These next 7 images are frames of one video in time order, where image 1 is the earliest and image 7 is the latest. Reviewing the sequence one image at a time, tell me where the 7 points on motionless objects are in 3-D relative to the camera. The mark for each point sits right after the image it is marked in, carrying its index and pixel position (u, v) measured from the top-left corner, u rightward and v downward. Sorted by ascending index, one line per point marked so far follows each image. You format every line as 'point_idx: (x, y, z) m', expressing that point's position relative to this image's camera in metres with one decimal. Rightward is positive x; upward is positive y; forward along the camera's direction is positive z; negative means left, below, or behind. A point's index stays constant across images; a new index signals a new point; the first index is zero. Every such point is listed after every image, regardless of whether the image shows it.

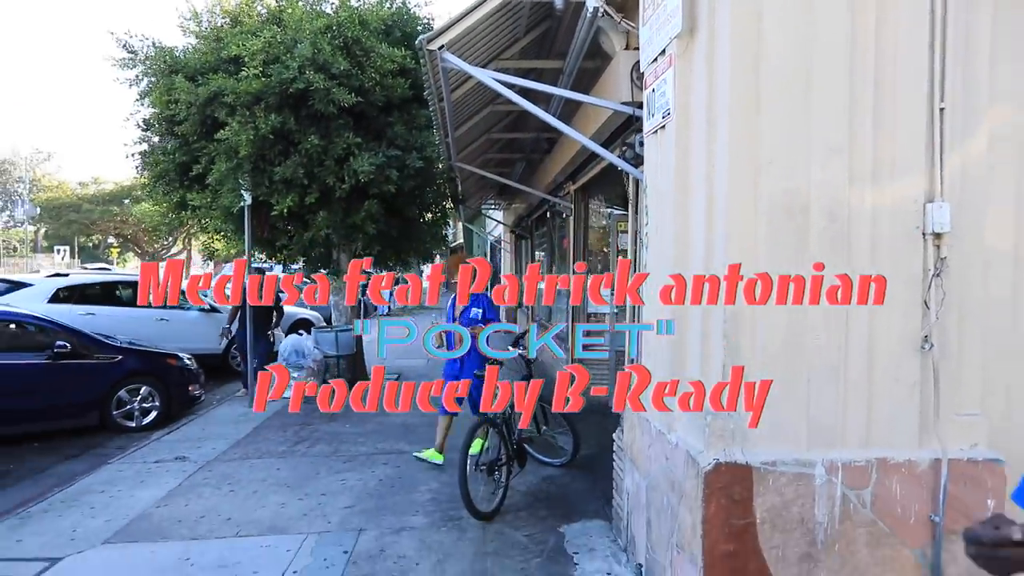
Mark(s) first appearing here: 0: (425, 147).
0: (-1.0, +1.6, +9.4) m
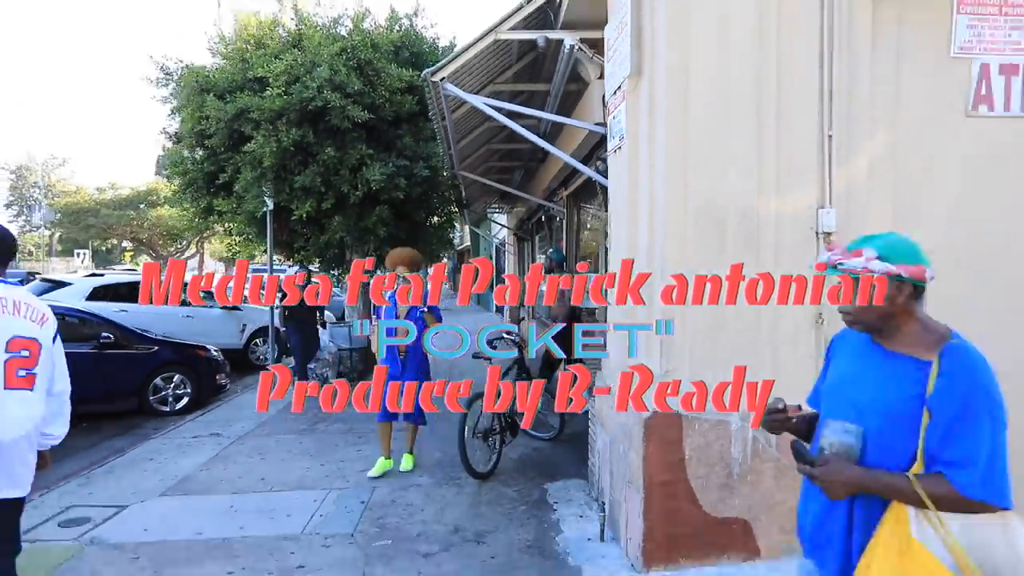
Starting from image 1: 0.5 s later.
0: (-1.0, +1.6, +10.2) m
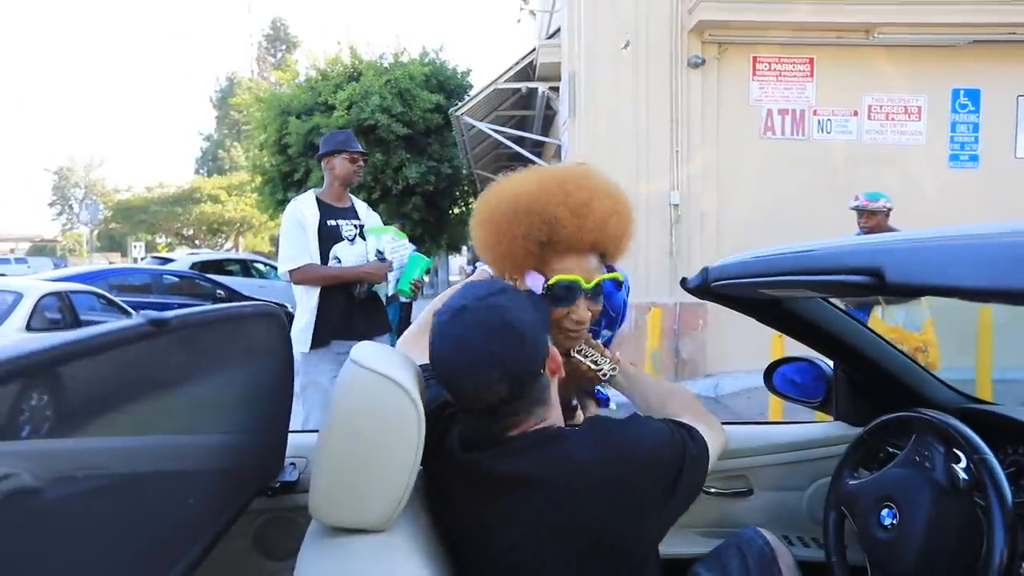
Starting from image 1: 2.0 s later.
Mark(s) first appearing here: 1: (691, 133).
0: (-0.9, +2.1, +13.4) m
1: (+1.5, +1.3, +6.9) m
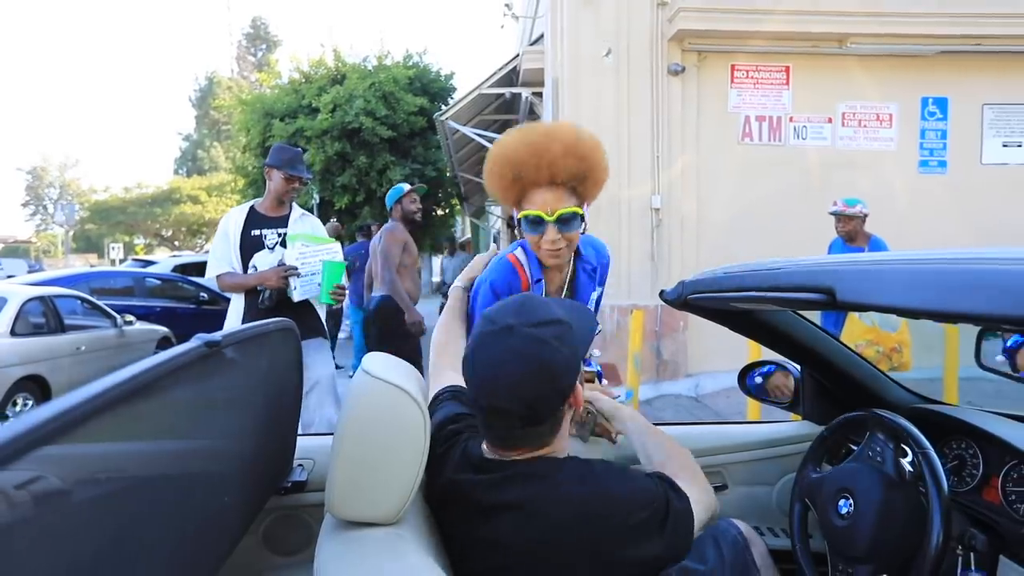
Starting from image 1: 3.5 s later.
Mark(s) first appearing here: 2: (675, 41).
0: (-1.2, +2.0, +13.5) m
1: (+1.3, +1.3, +7.1) m
2: (+1.4, +2.1, +7.0) m
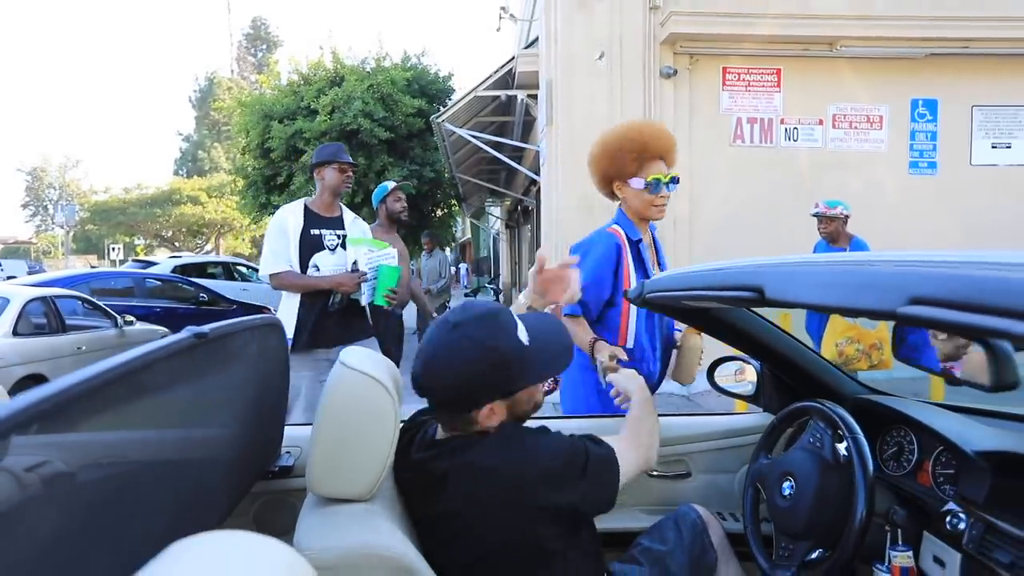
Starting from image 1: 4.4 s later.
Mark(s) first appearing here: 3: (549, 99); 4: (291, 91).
0: (-1.2, +2.0, +13.6) m
1: (+1.3, +1.3, +7.2) m
2: (+1.3, +2.1, +7.1) m
3: (+0.3, +1.7, +7.7) m
4: (-3.8, +3.4, +14.6) m
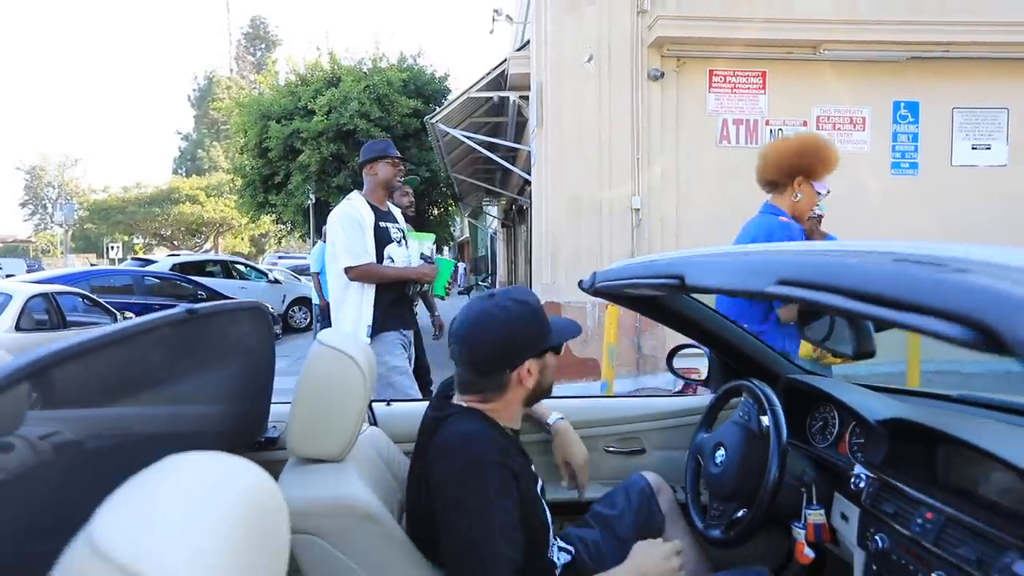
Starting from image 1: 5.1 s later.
0: (-1.3, +2.1, +13.7) m
1: (+1.2, +1.3, +7.3) m
2: (+1.2, +2.1, +7.3) m
3: (+0.3, +1.8, +7.9) m
4: (-3.9, +3.5, +14.7) m
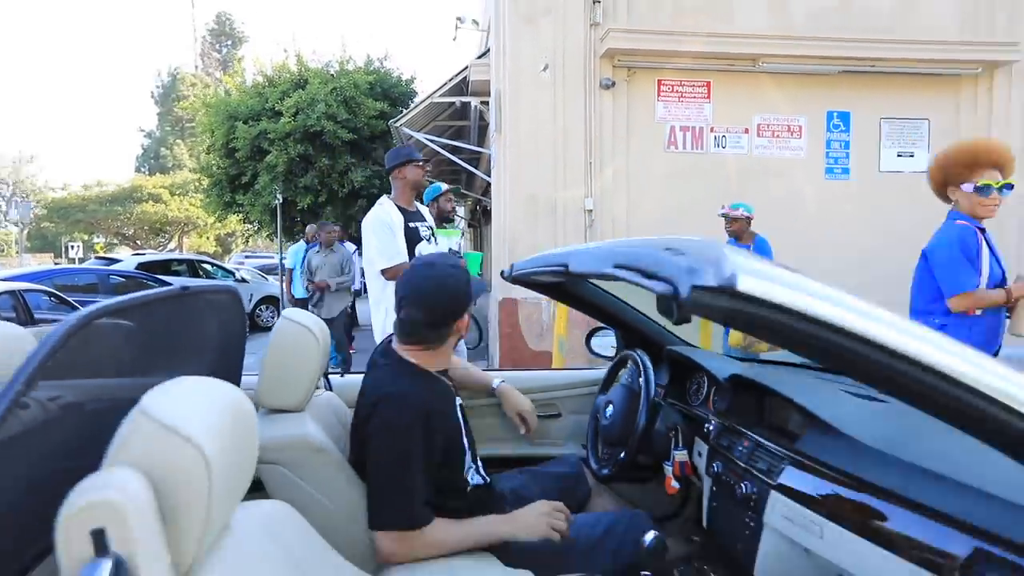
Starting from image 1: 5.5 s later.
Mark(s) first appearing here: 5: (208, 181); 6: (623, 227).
0: (-1.9, +2.1, +14.1) m
1: (+0.8, +1.3, +7.8) m
2: (+0.9, +2.1, +7.7) m
3: (-0.1, +1.8, +8.3) m
4: (-4.6, +3.5, +14.9) m
5: (-5.6, +2.0, +15.4) m
6: (+1.0, +0.6, +7.8) m
